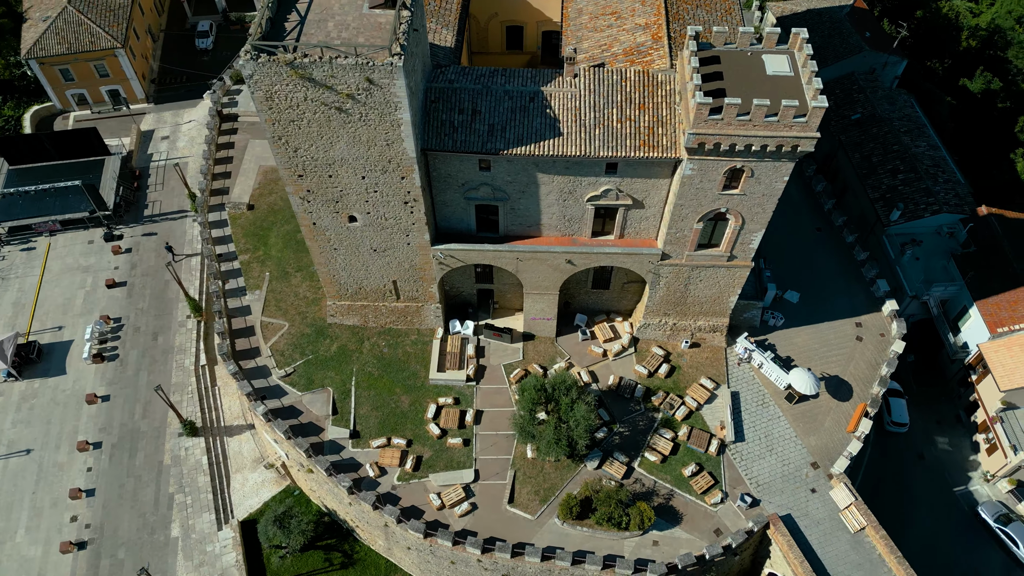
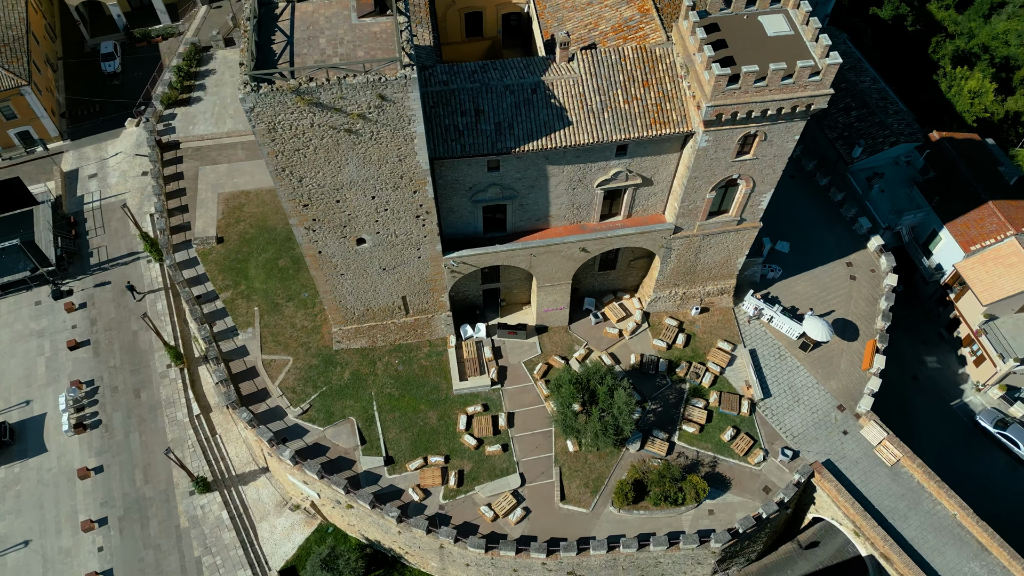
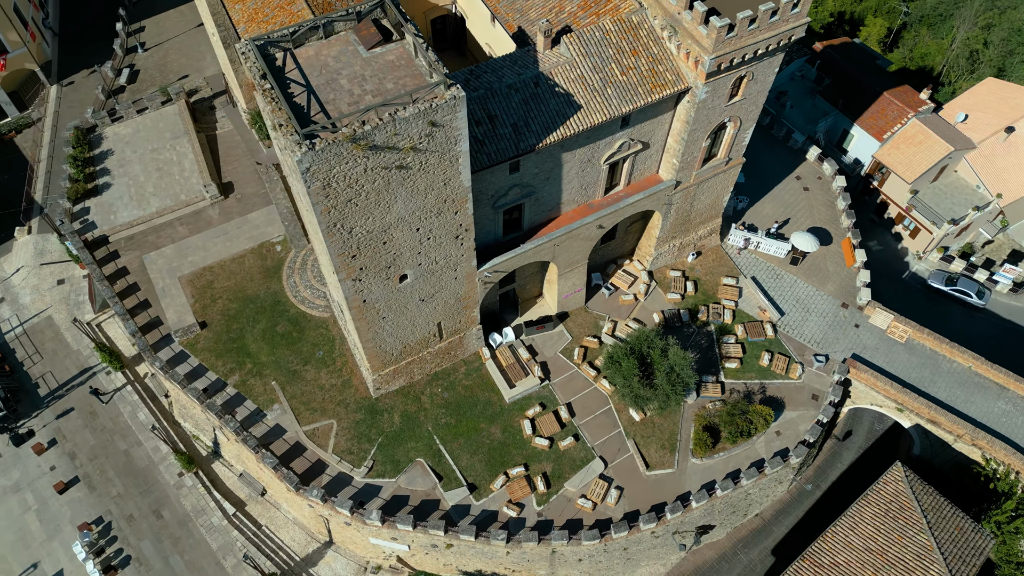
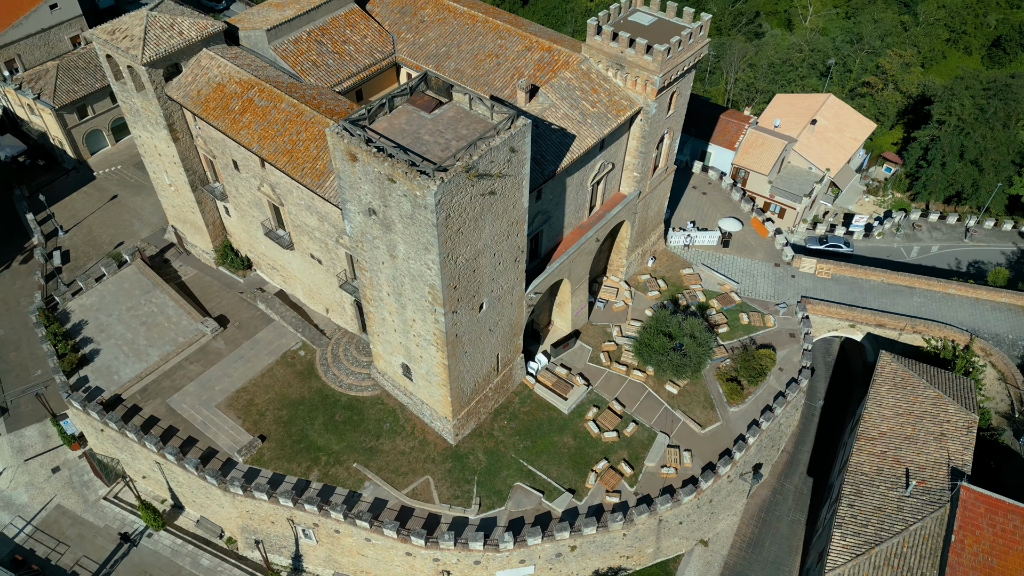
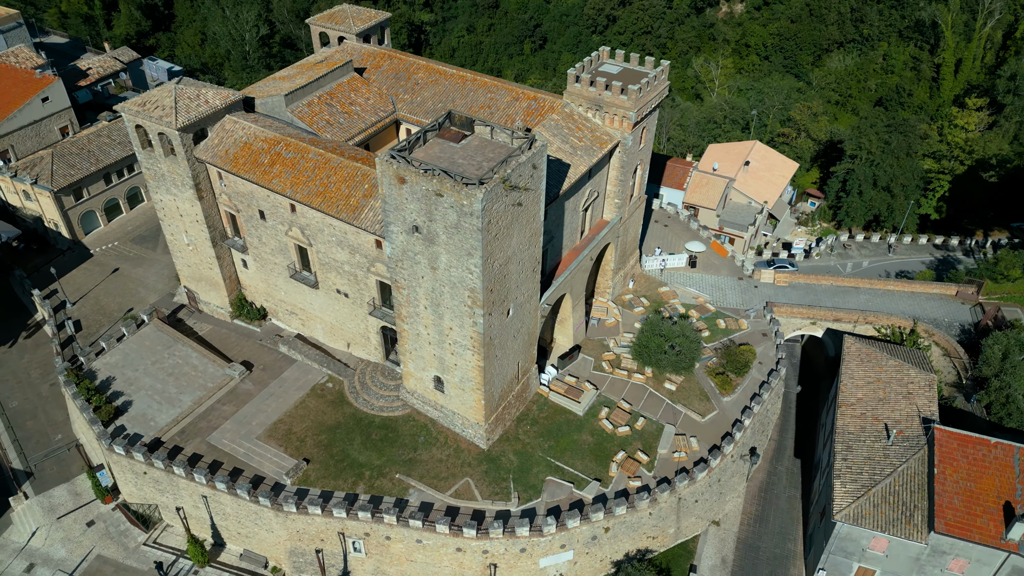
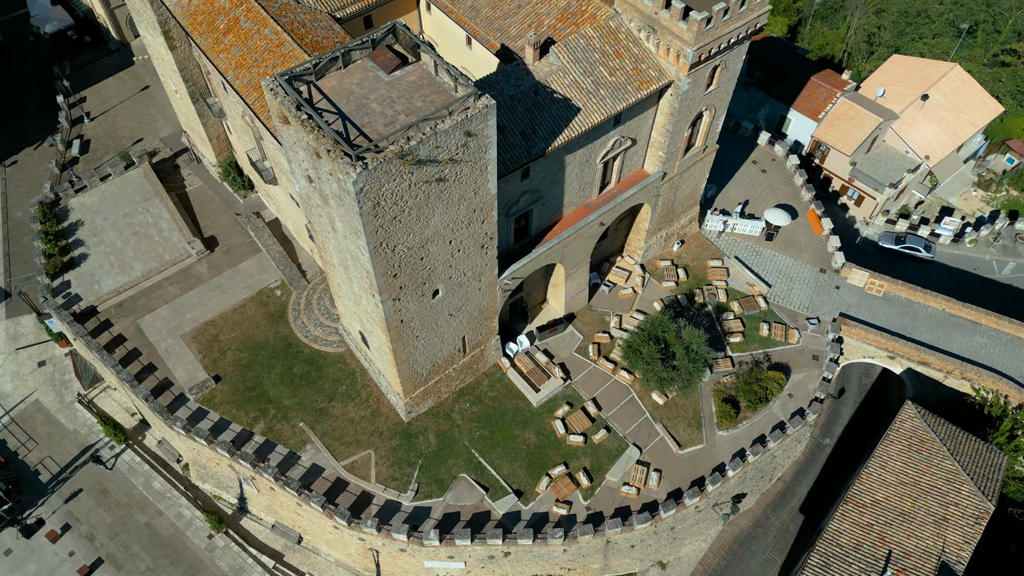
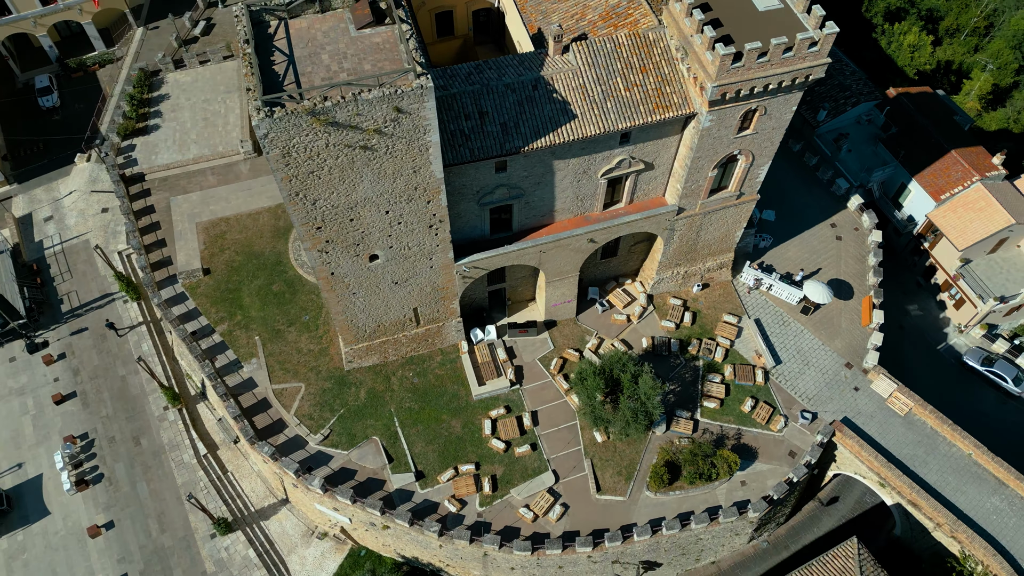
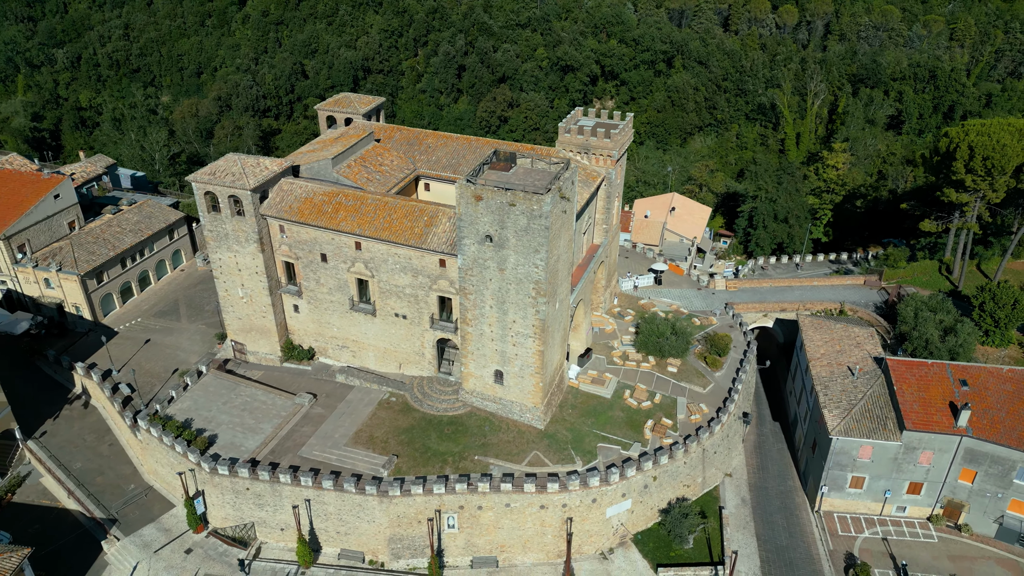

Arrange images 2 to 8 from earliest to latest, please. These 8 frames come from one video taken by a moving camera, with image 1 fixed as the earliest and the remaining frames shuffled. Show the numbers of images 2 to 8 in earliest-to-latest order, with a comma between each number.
2, 7, 3, 6, 4, 5, 8
